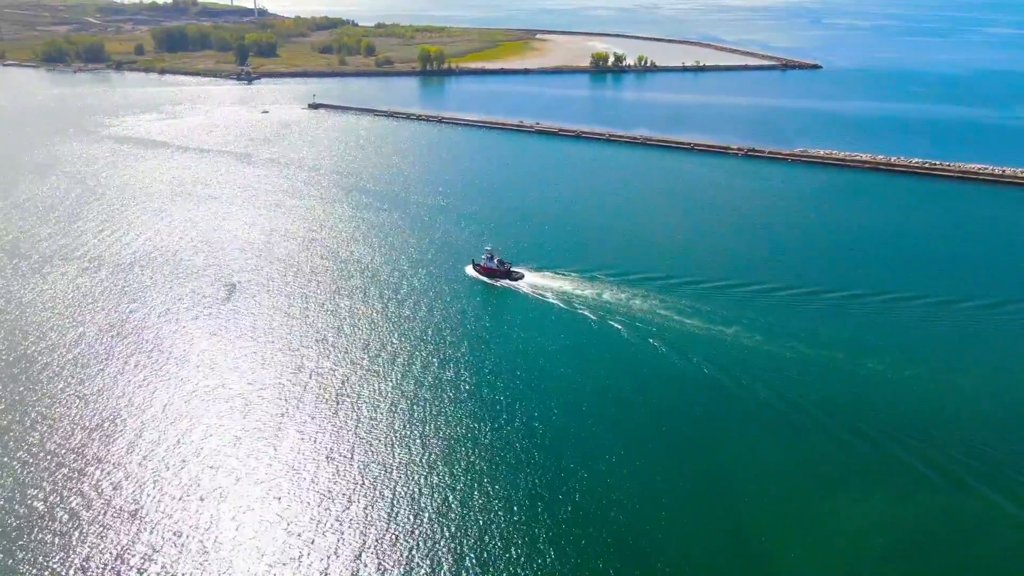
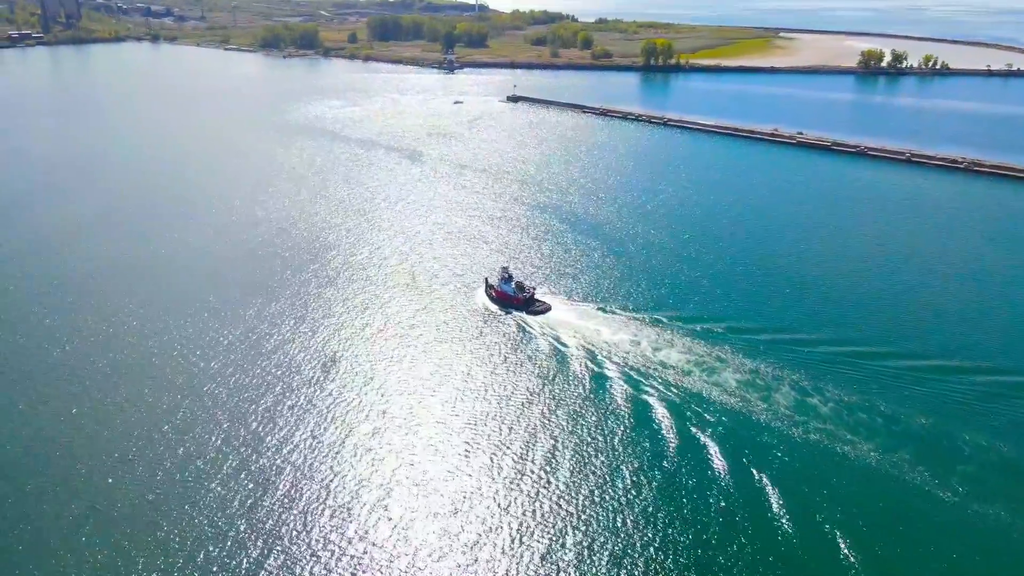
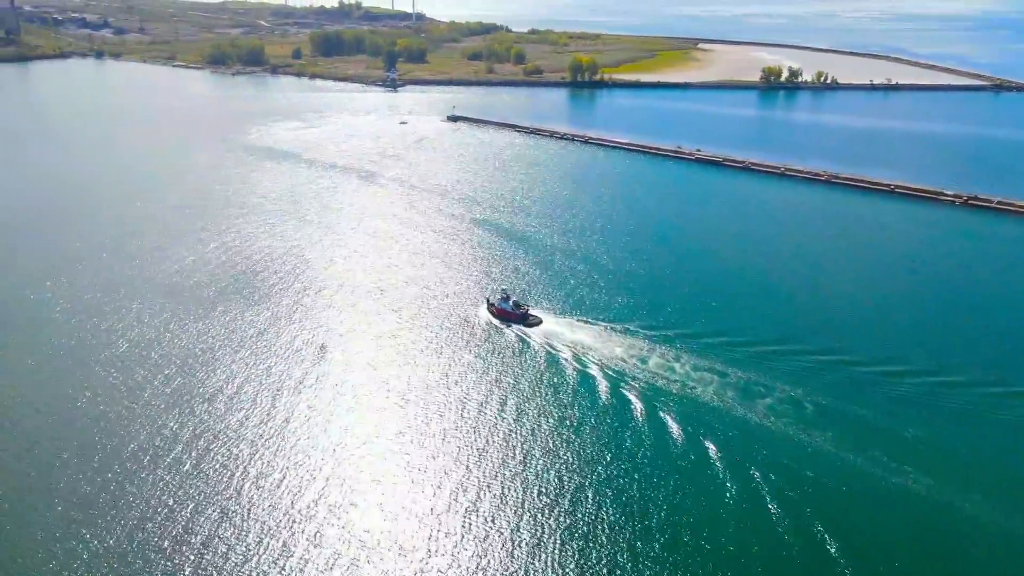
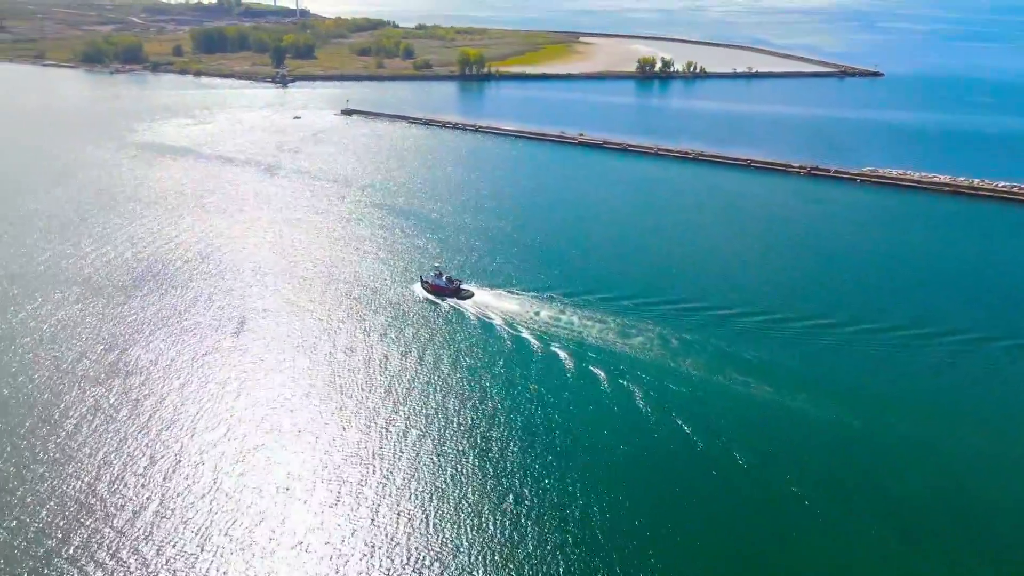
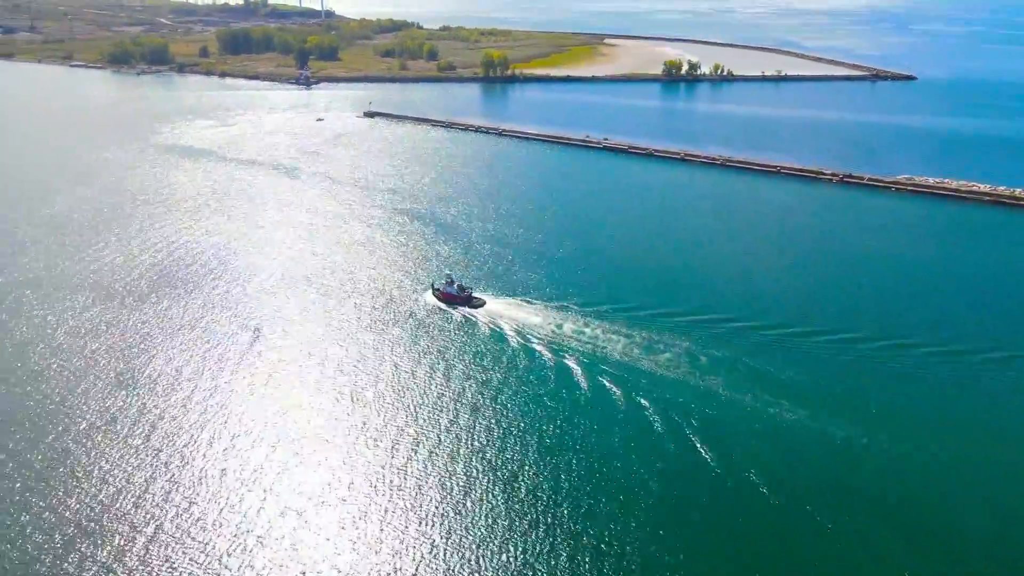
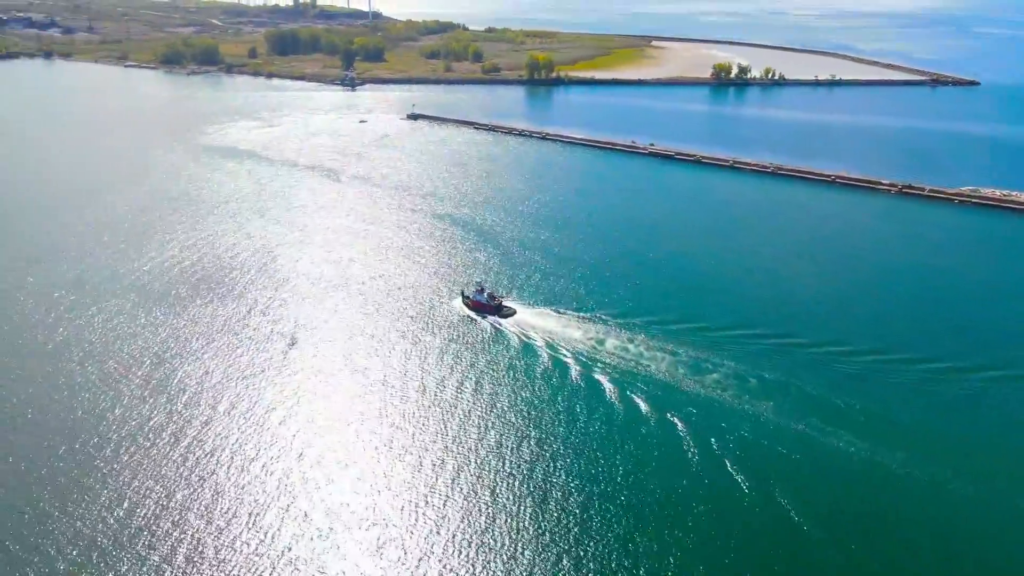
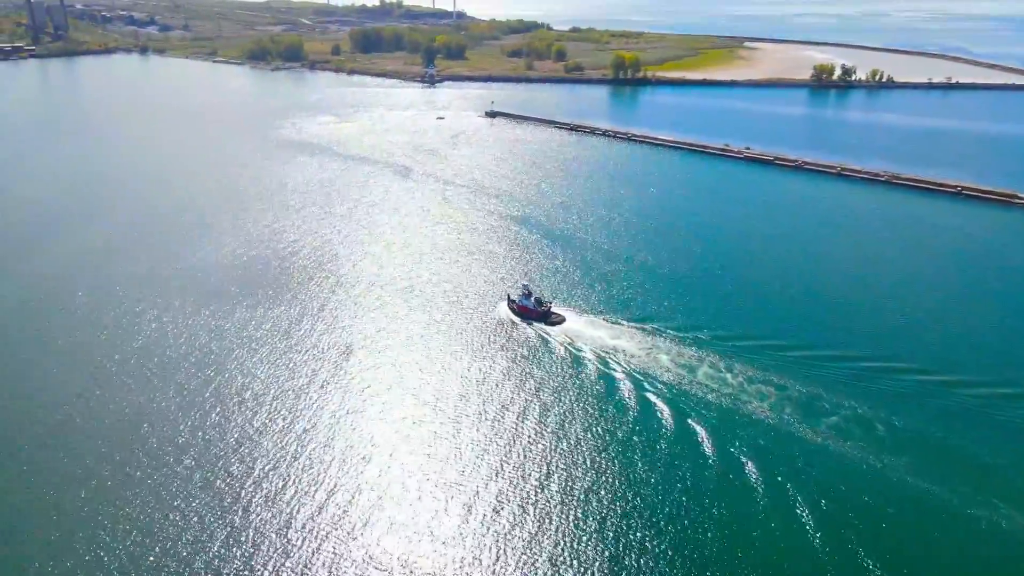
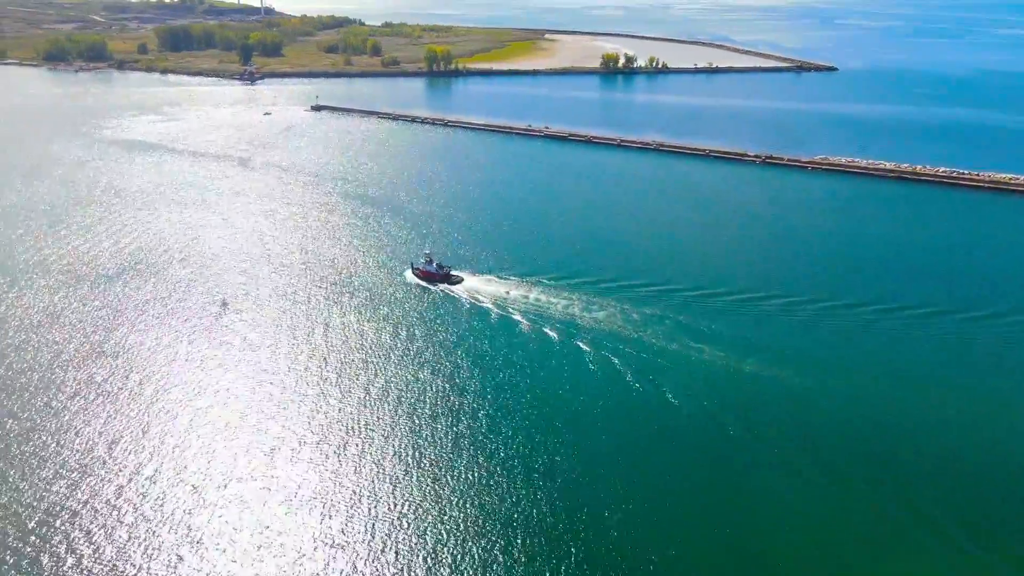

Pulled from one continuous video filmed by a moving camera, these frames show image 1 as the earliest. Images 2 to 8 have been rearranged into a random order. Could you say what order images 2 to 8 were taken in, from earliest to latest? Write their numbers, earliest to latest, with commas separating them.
8, 4, 5, 6, 3, 7, 2
